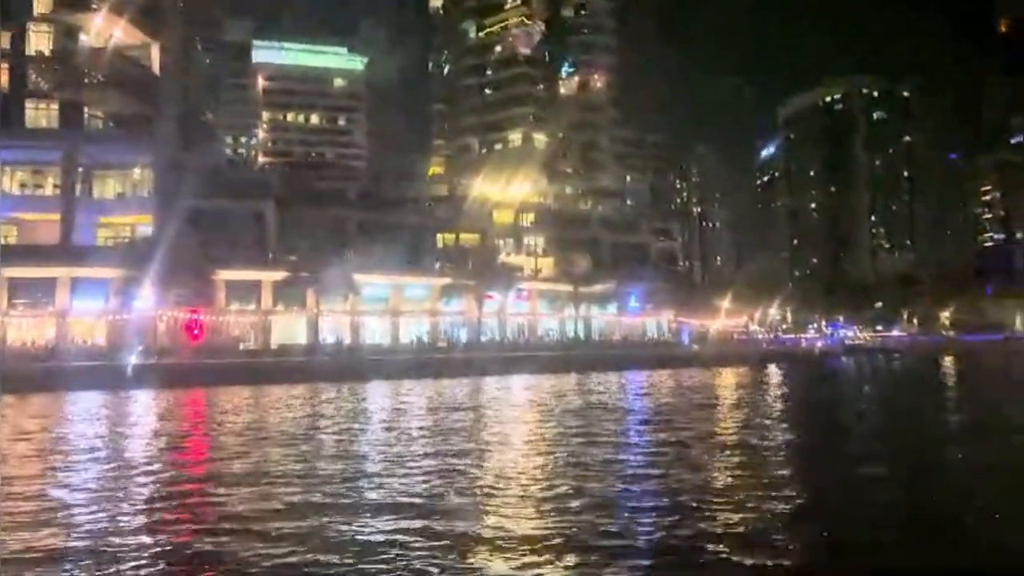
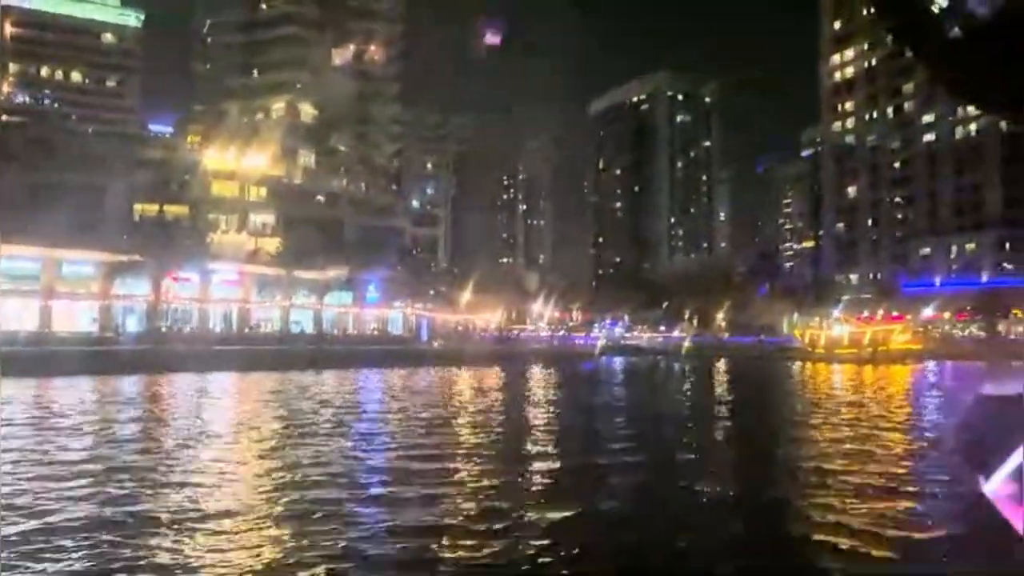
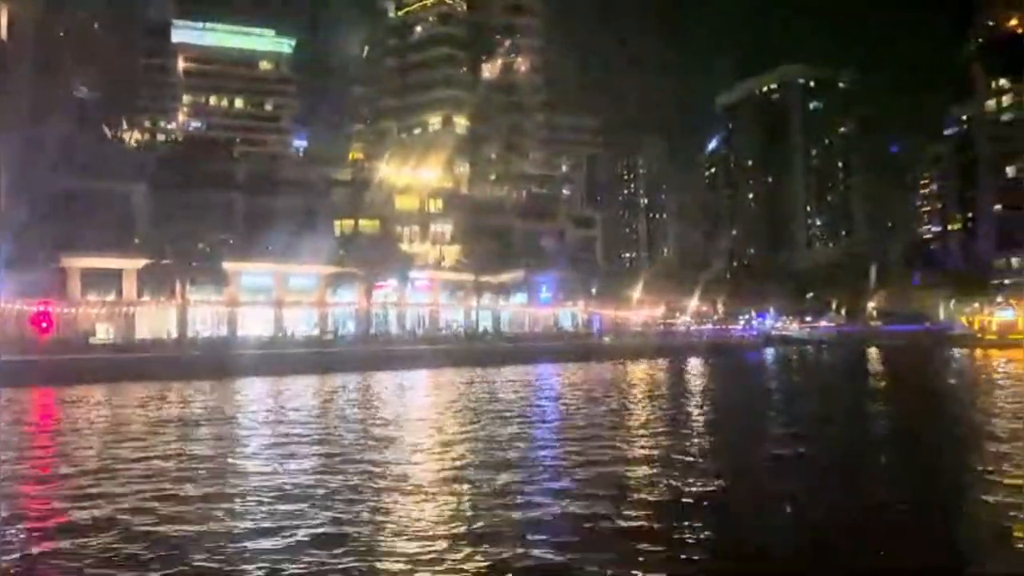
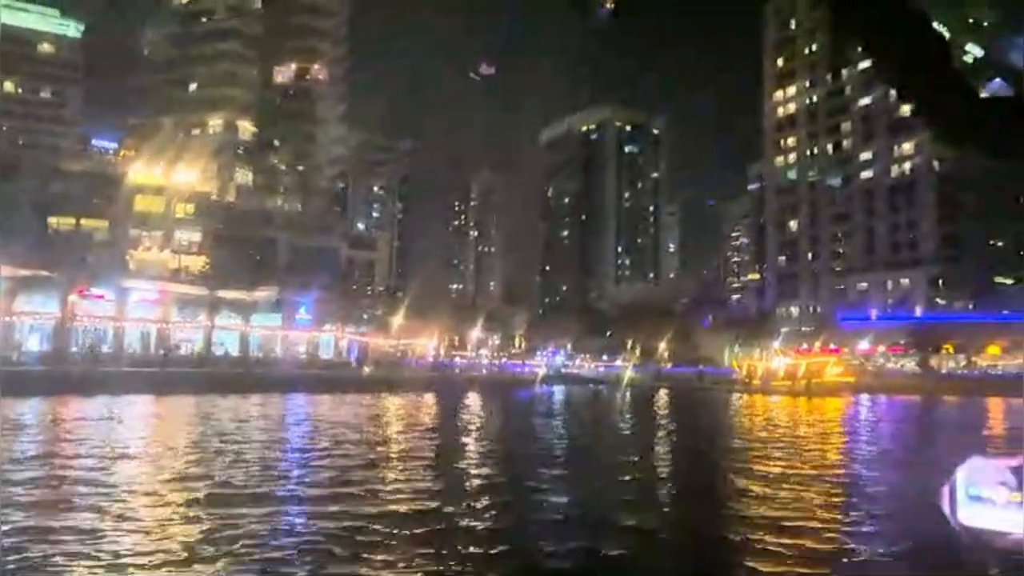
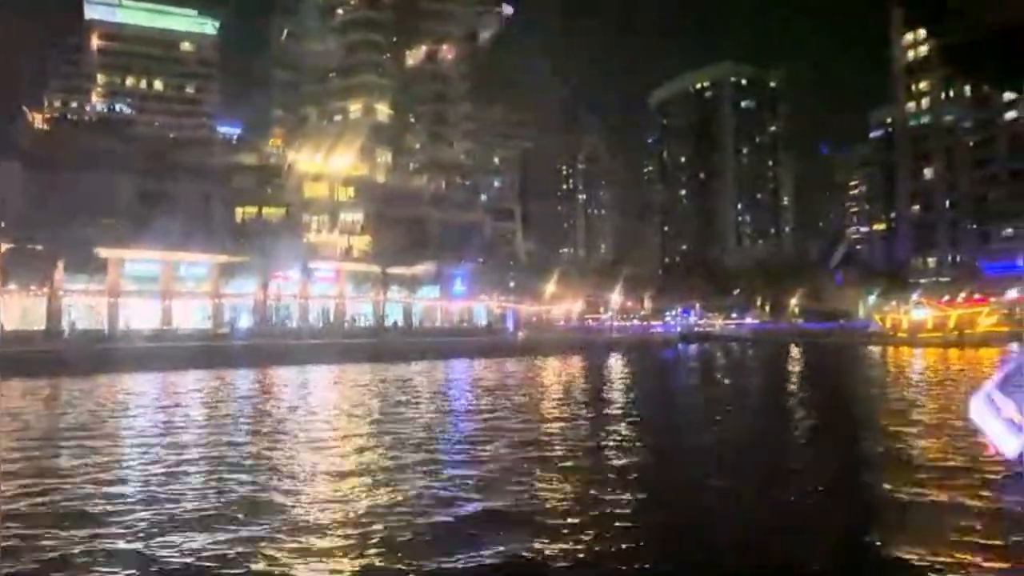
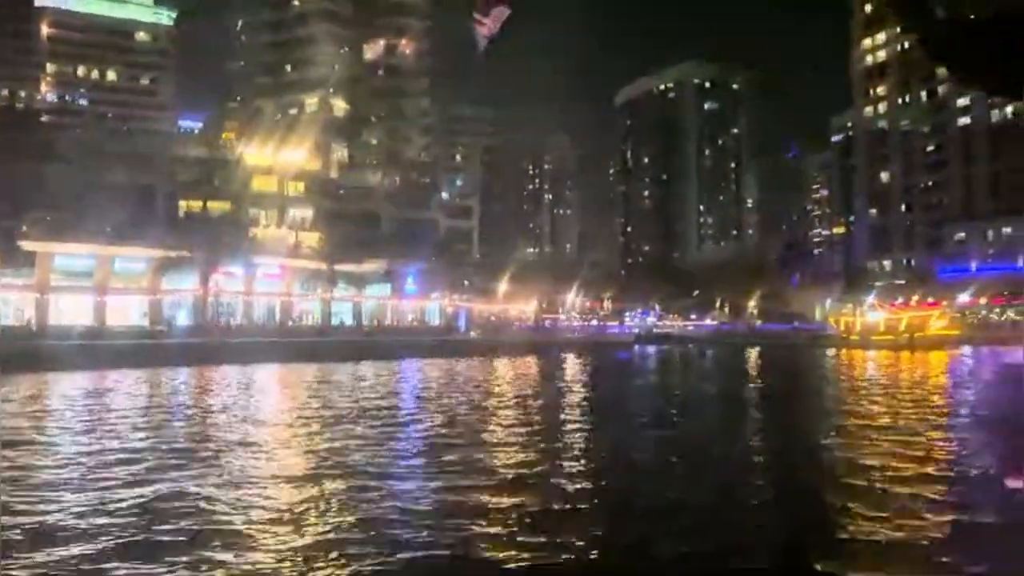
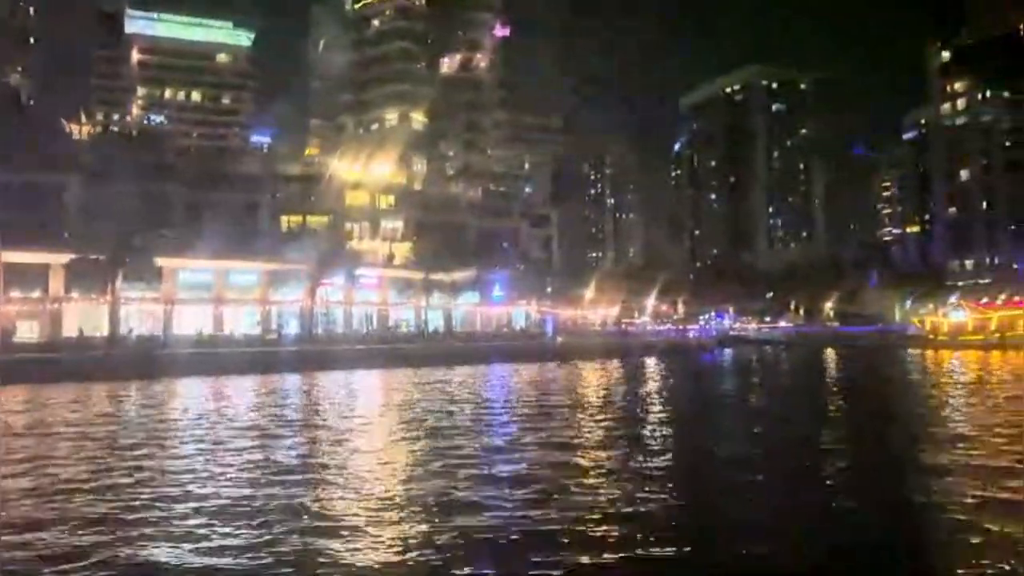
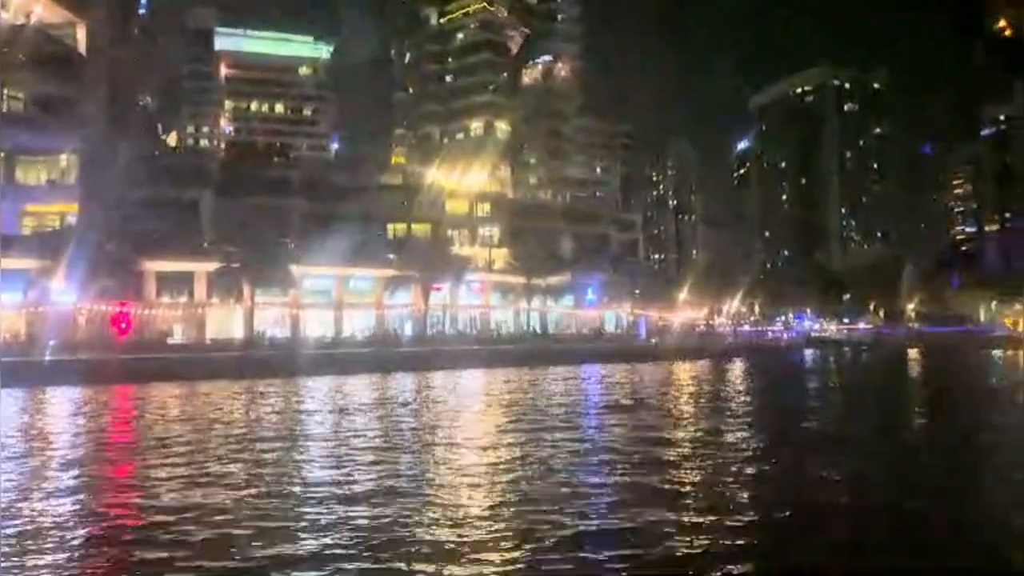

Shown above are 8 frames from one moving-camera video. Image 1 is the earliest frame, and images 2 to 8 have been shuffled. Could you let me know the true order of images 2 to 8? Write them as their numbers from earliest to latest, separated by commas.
8, 3, 7, 5, 6, 2, 4
